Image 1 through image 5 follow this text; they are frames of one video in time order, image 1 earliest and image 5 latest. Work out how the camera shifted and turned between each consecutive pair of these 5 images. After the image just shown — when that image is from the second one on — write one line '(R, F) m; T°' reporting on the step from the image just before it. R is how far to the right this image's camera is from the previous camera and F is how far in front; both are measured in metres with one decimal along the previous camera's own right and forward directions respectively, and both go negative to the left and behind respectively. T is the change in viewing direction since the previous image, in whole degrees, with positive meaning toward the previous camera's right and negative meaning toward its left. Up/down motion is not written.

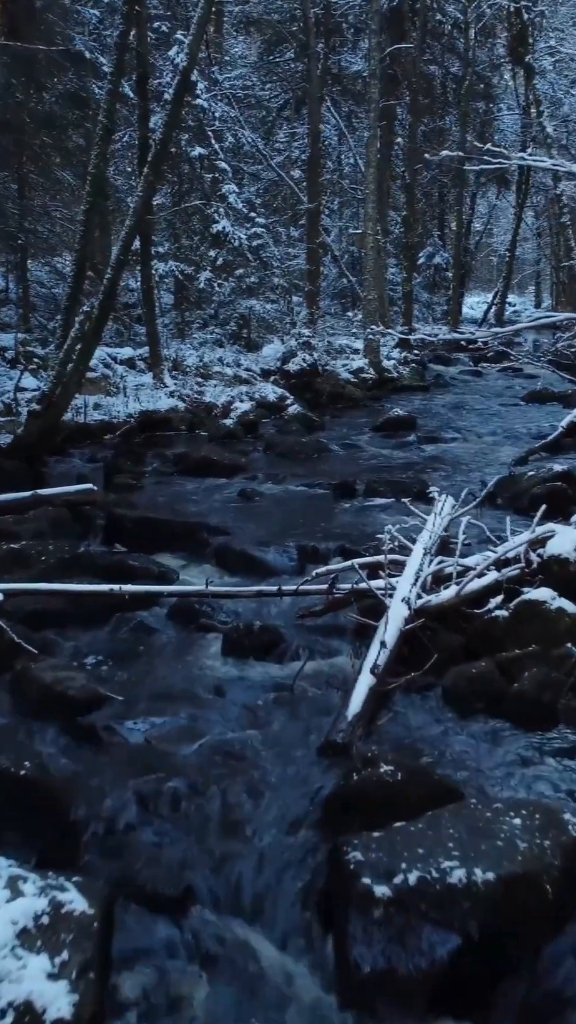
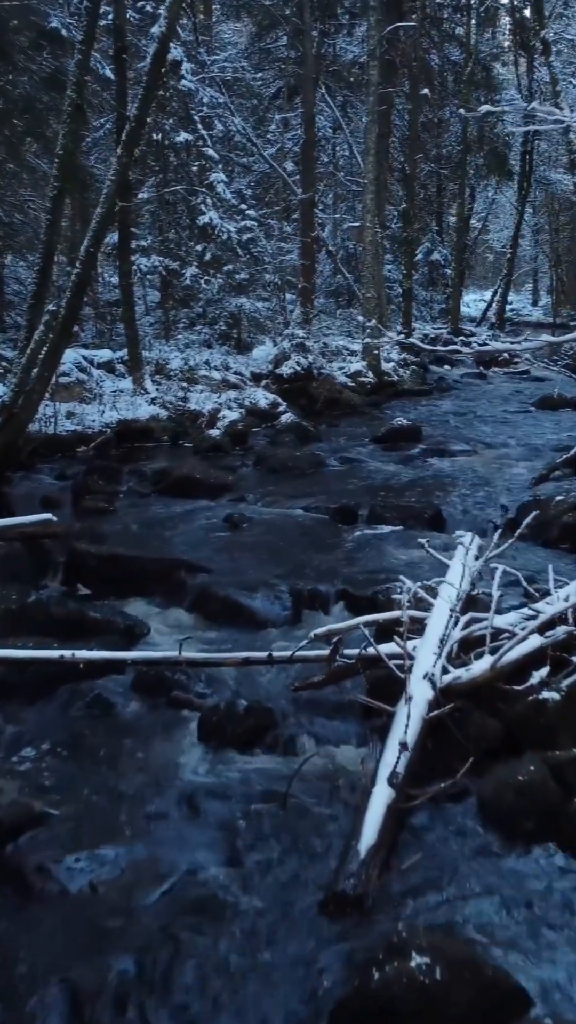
(0.0, +1.6) m; 0°
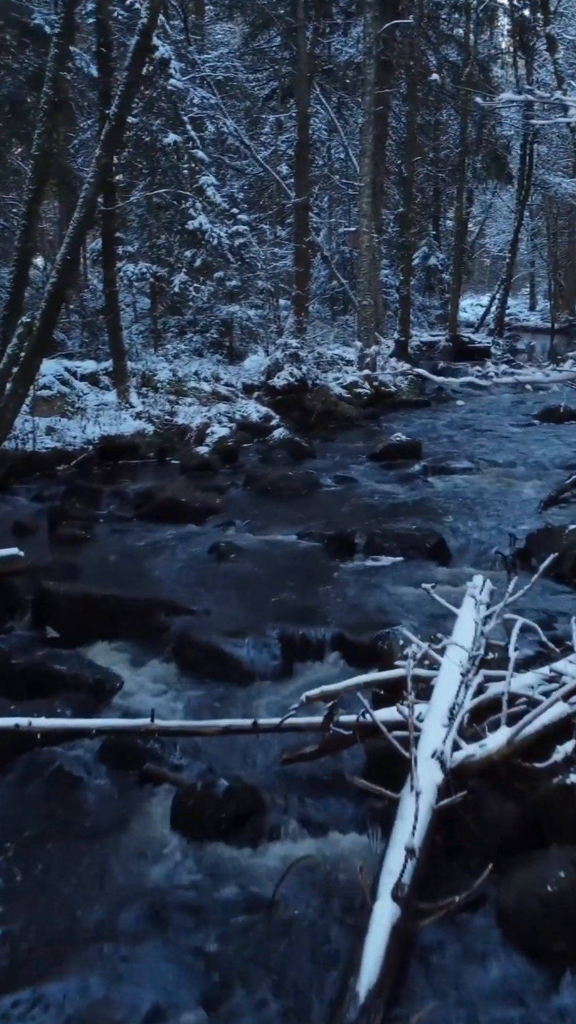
(+0.1, +0.8) m; 0°
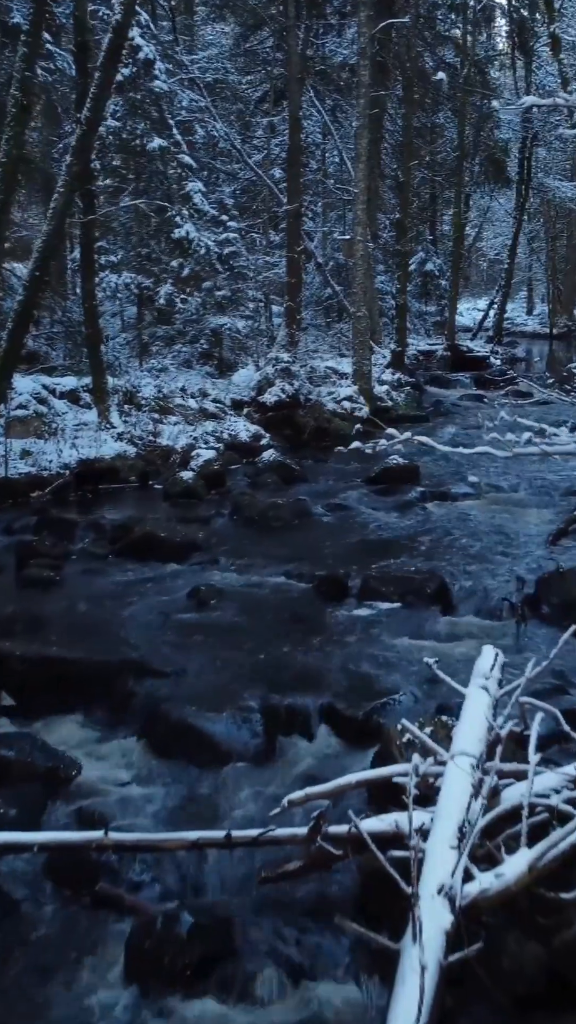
(+0.1, +0.9) m; 0°
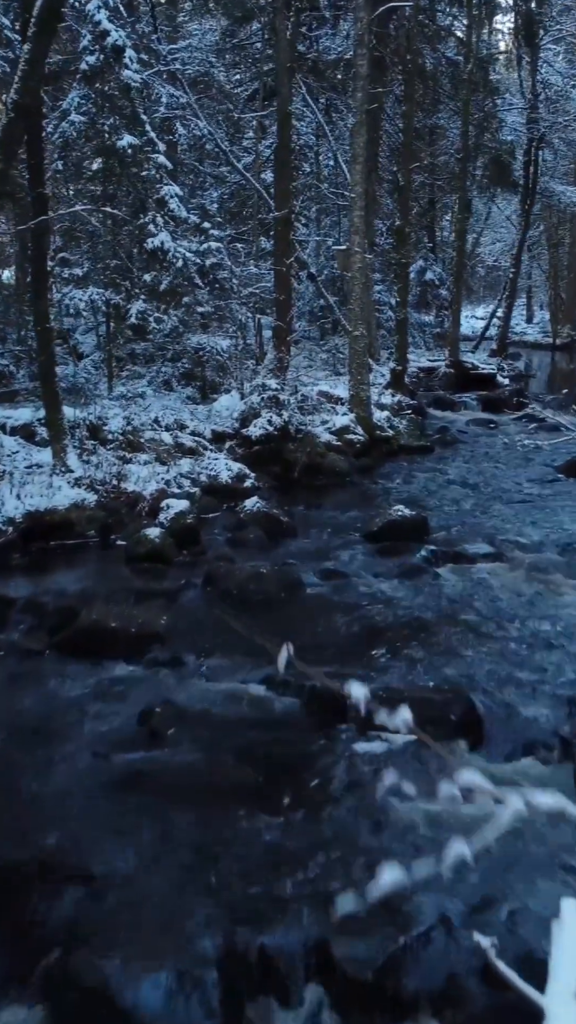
(+0.1, +2.2) m; 0°
